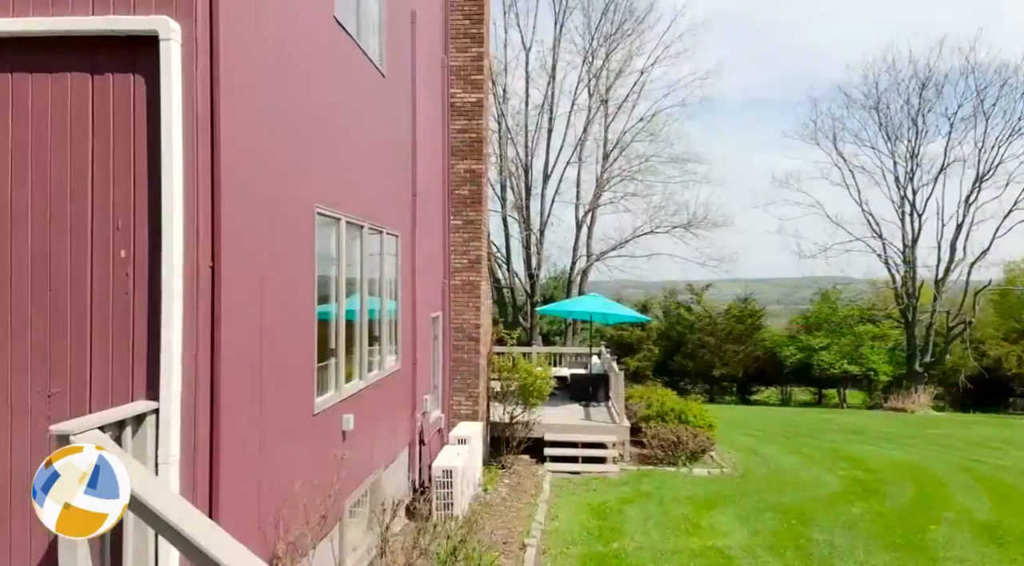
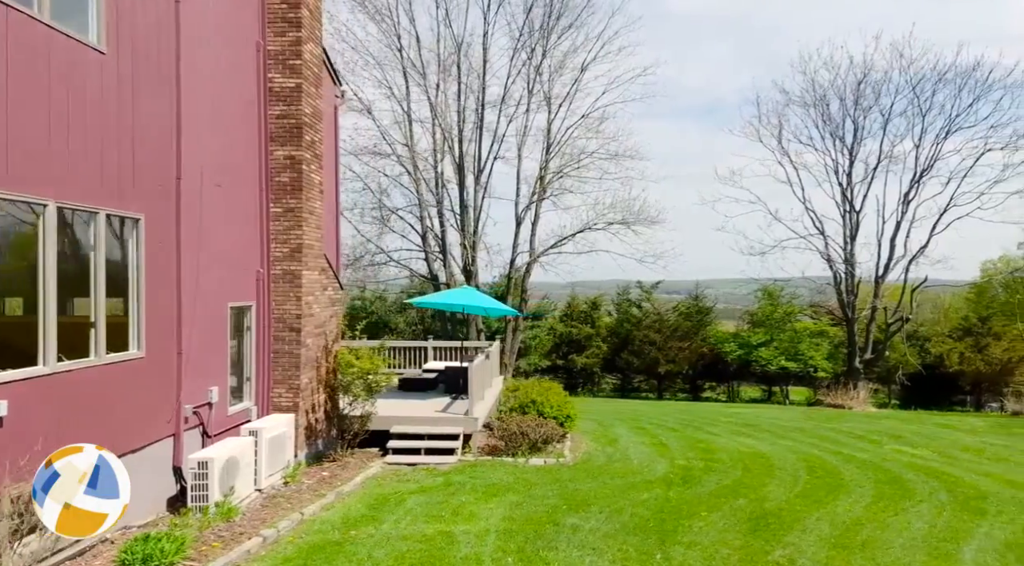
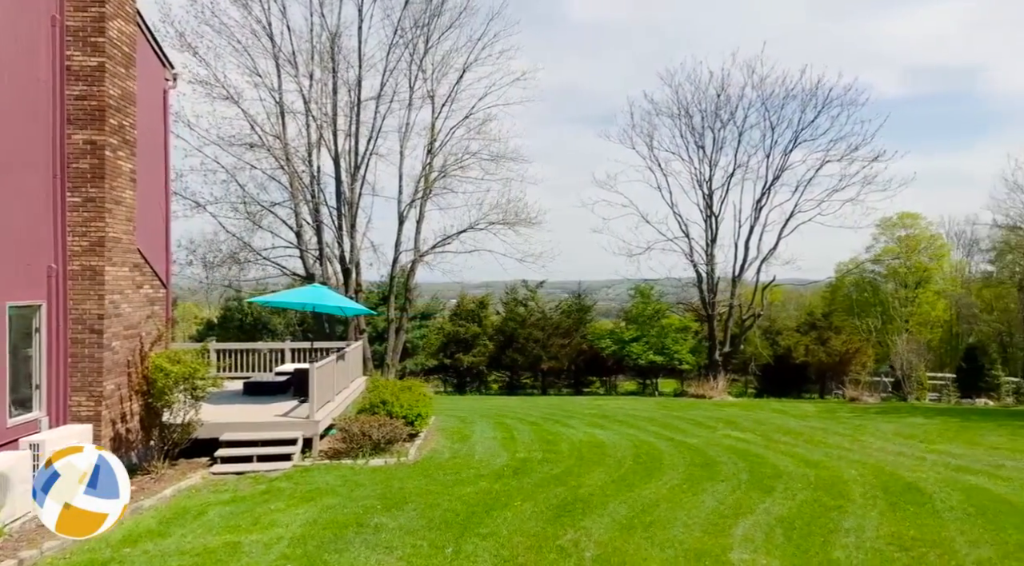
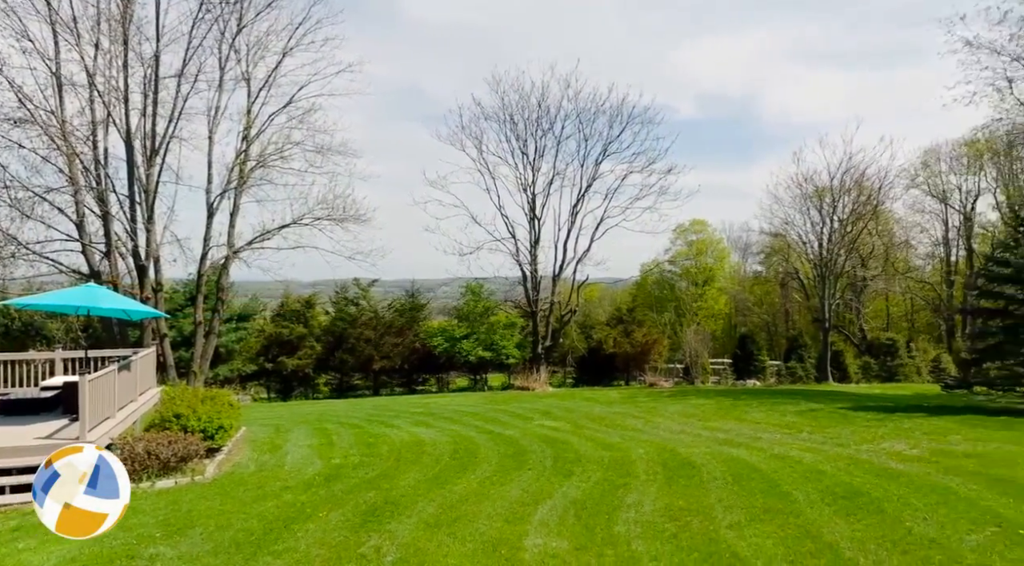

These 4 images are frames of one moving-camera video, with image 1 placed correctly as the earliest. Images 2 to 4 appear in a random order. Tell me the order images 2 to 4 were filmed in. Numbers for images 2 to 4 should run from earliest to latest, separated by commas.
2, 3, 4
